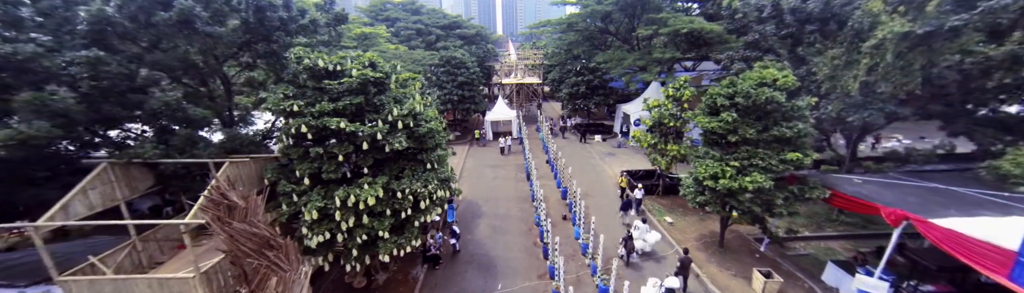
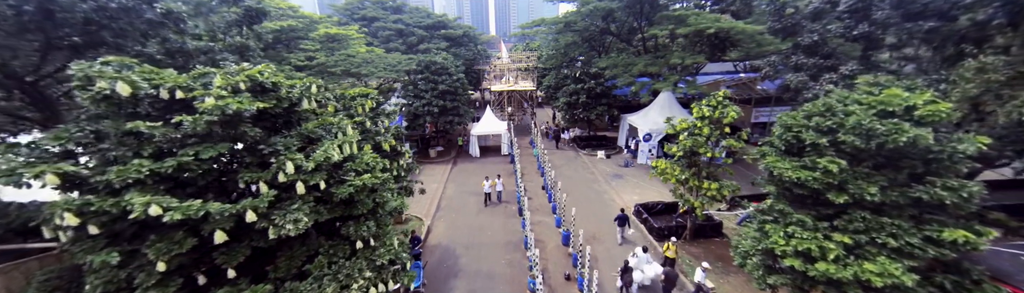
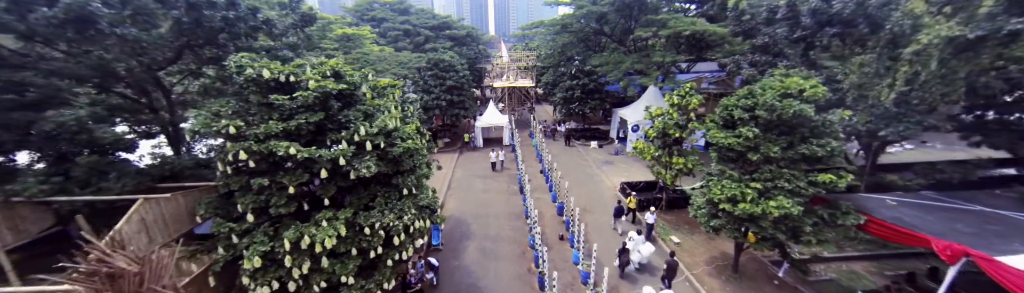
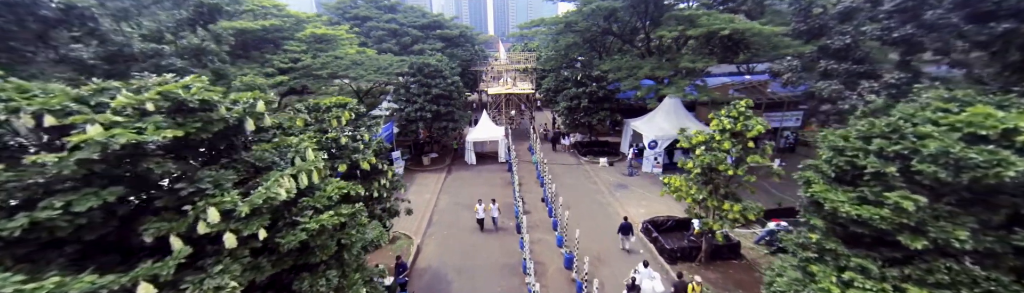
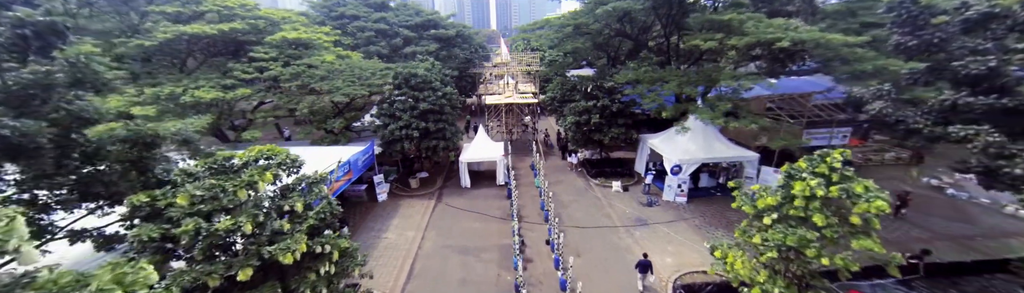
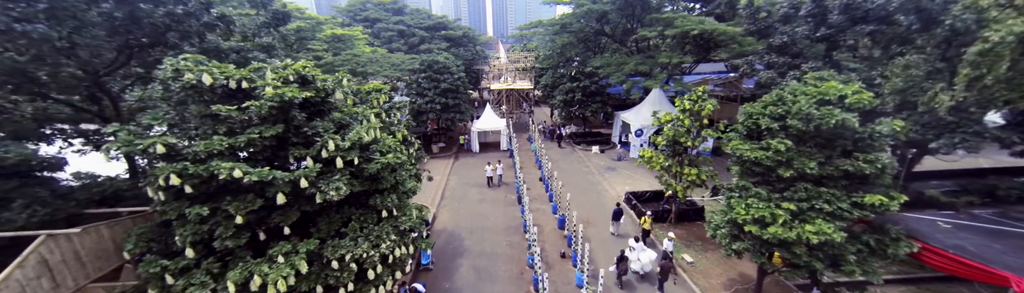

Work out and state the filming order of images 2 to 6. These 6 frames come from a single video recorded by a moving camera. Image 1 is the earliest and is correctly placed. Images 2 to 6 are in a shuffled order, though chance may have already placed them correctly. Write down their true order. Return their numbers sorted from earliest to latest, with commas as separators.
3, 6, 2, 4, 5
